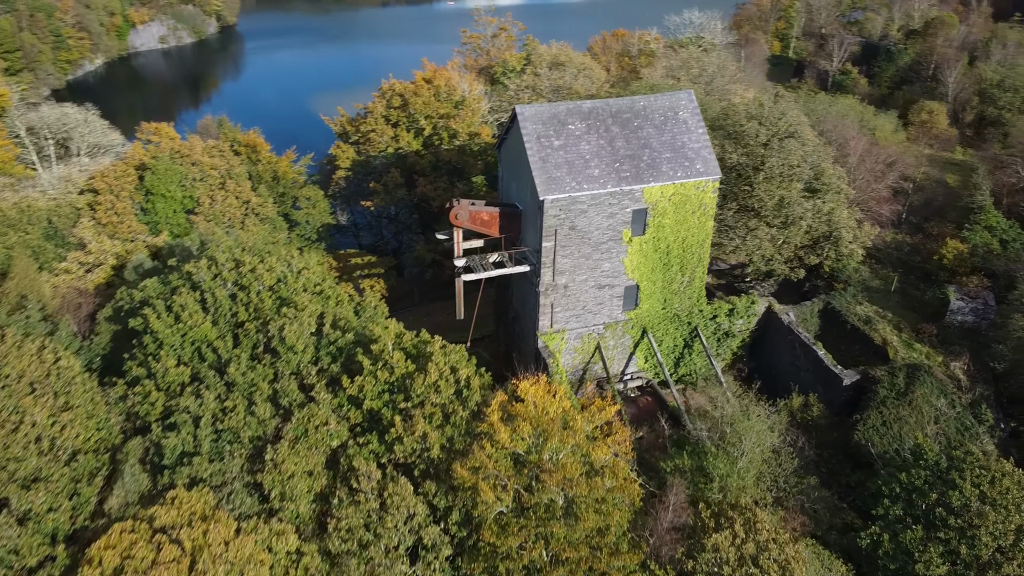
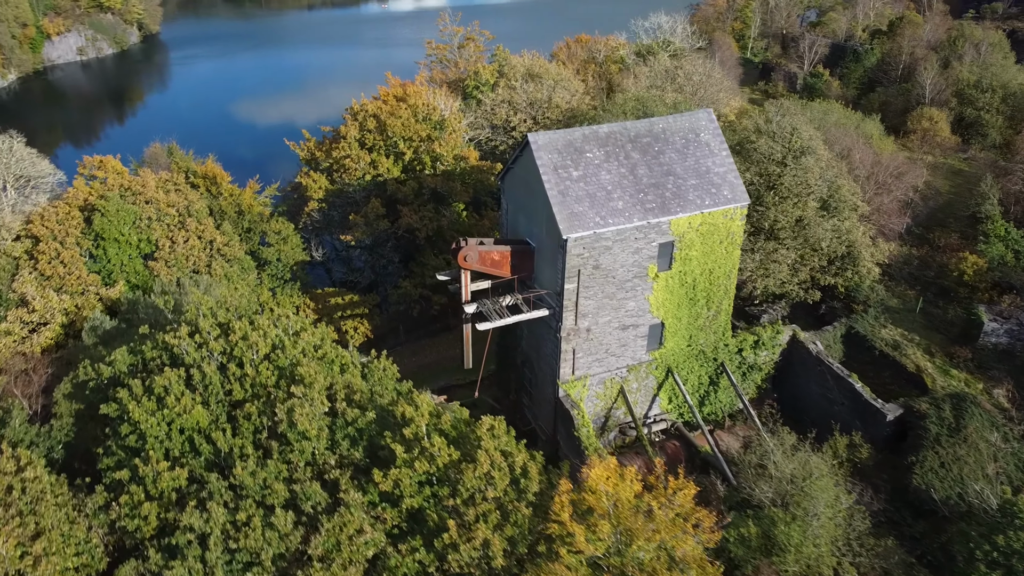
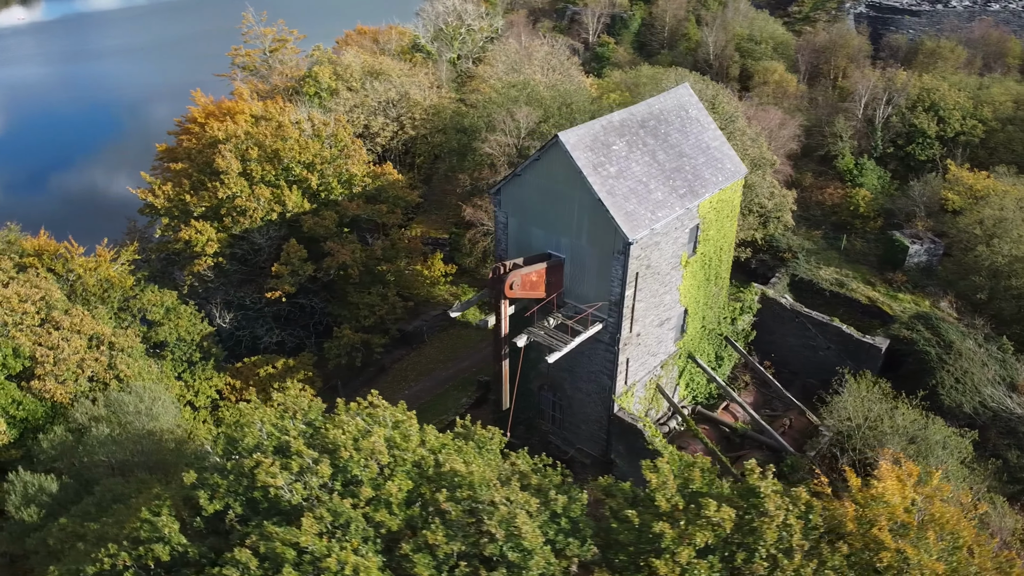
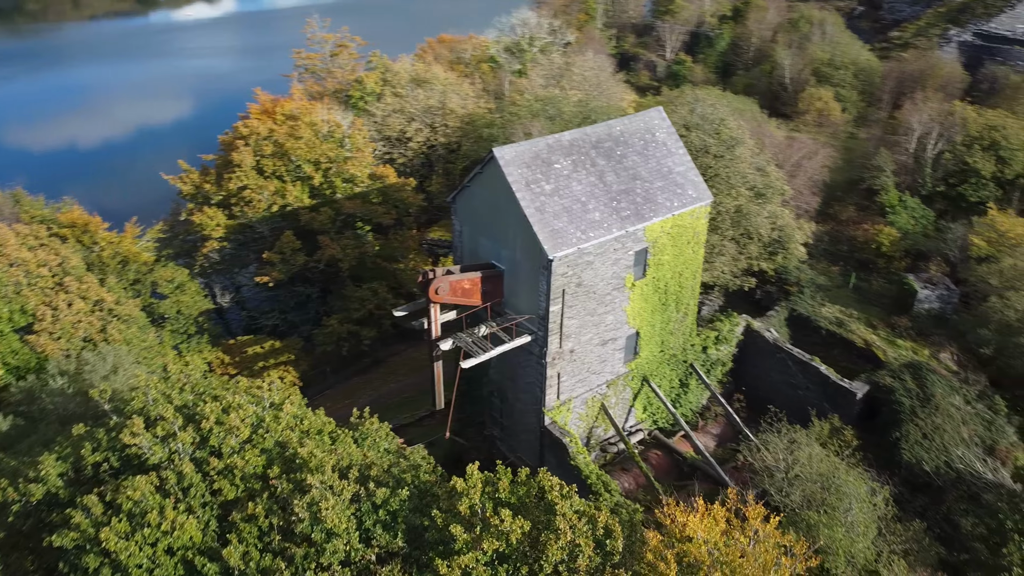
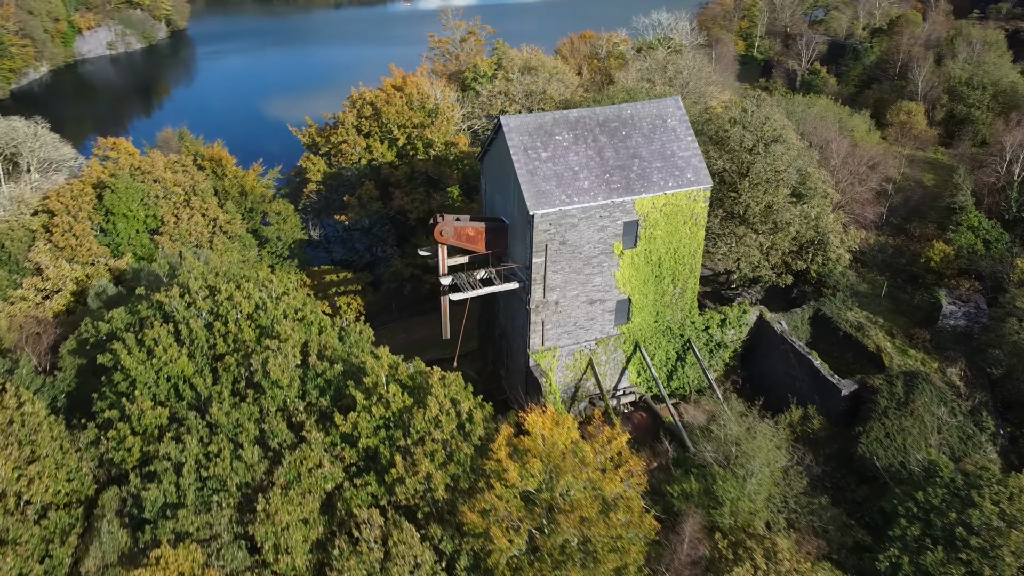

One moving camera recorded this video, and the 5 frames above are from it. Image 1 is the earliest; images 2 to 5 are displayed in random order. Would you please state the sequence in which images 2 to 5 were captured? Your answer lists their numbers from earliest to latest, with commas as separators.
5, 2, 4, 3
